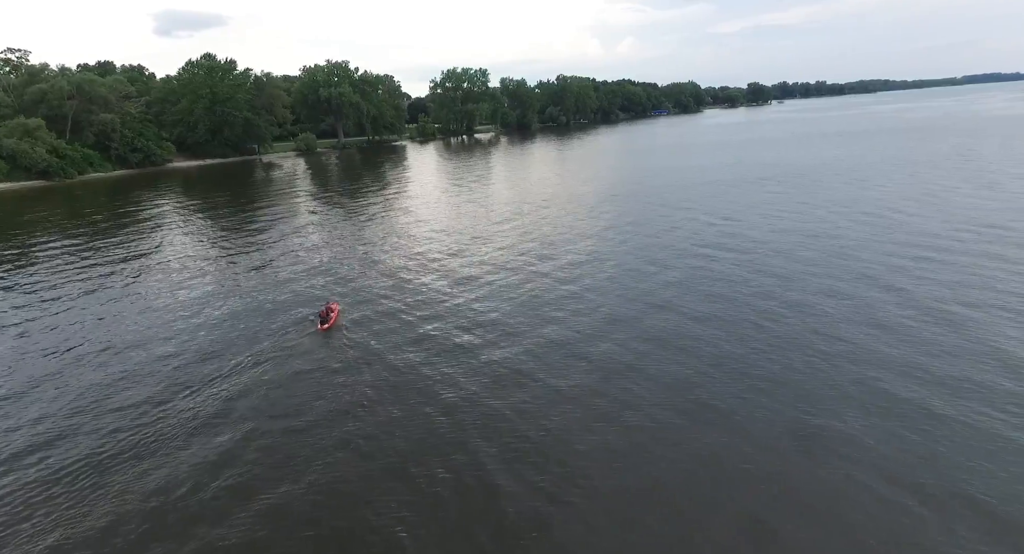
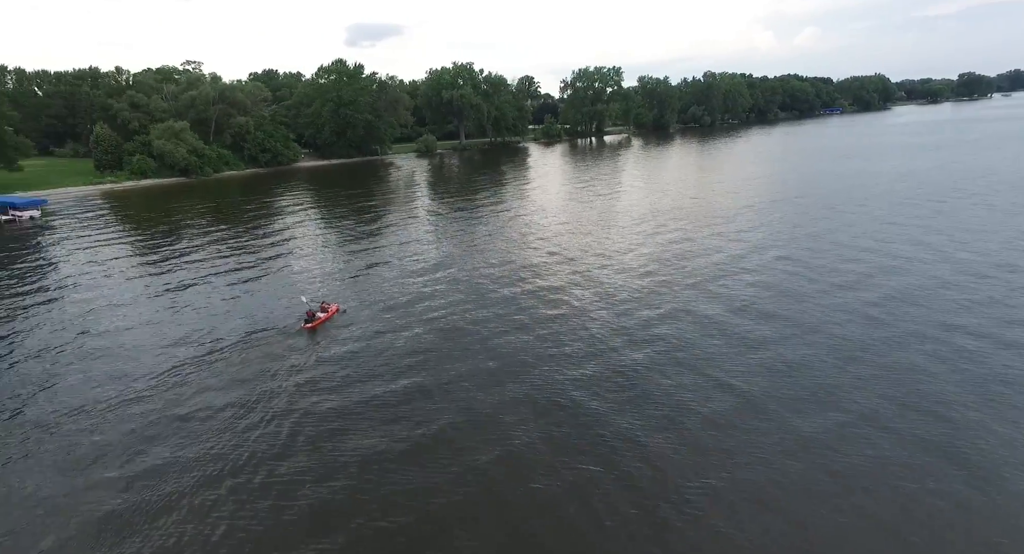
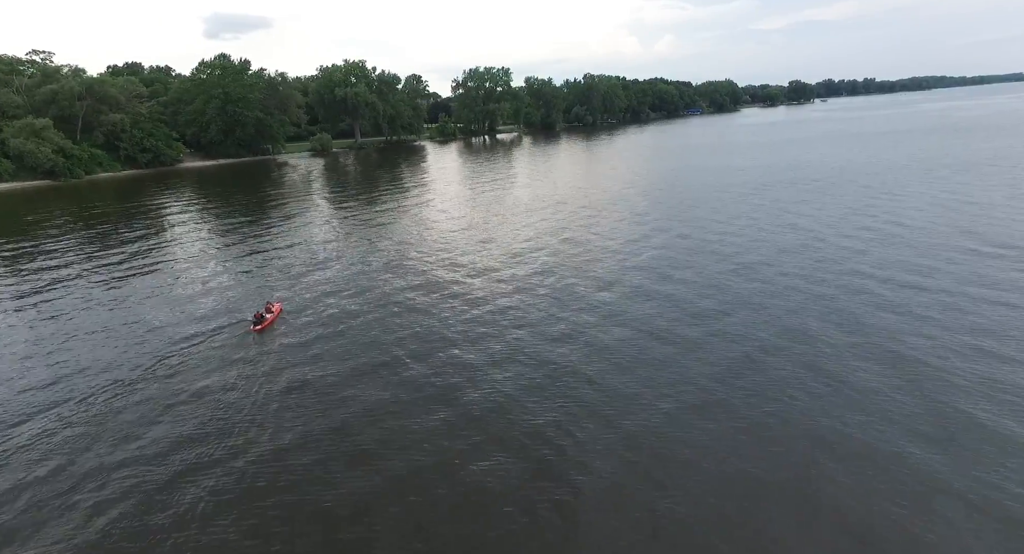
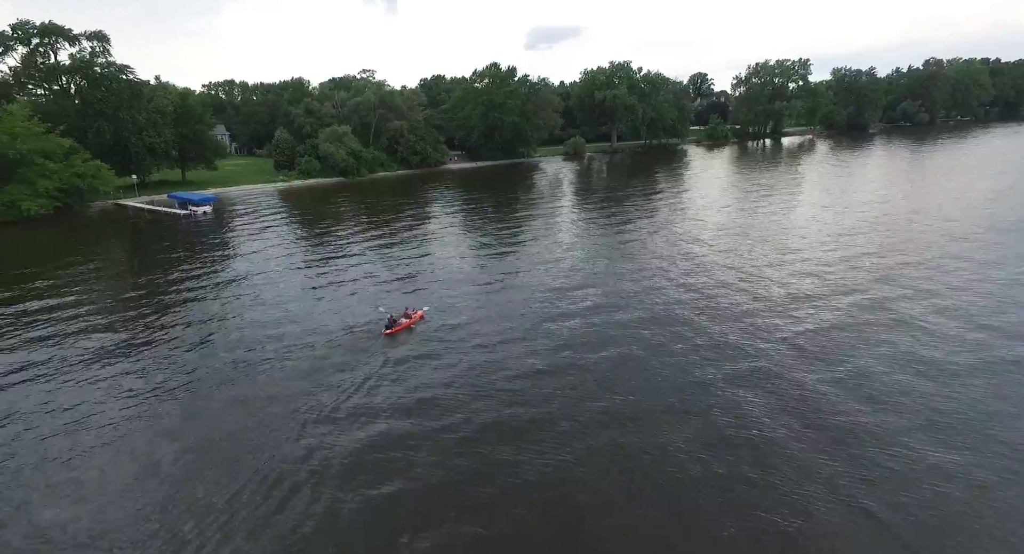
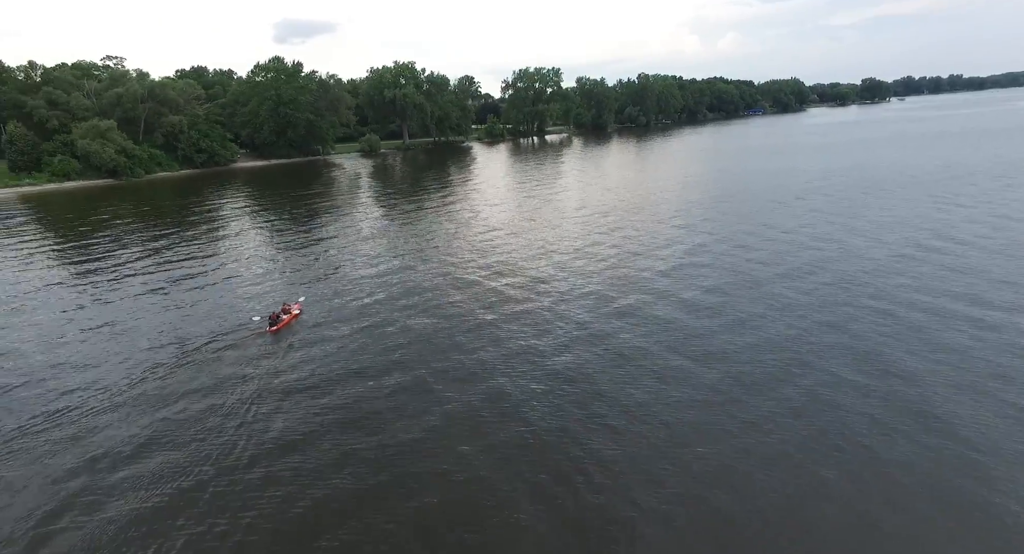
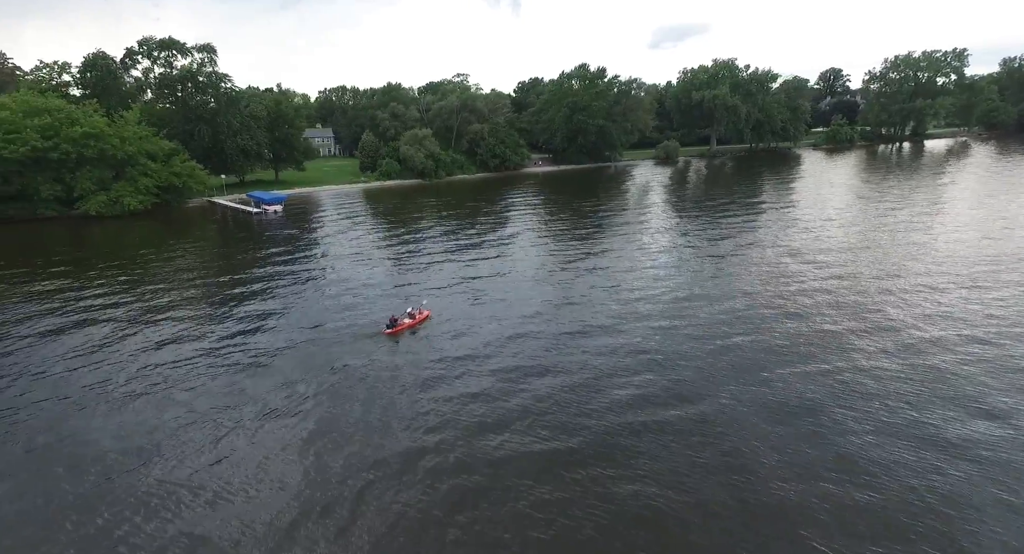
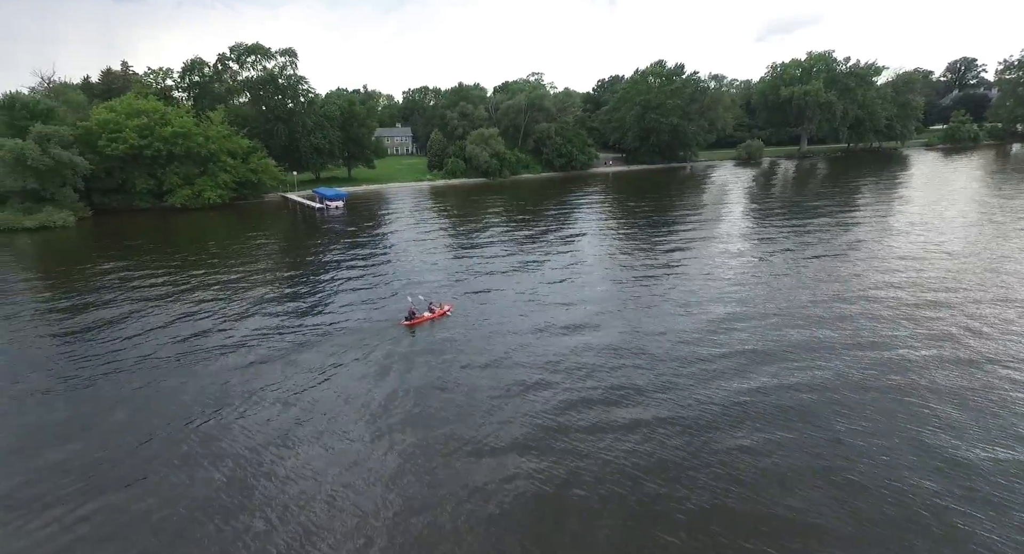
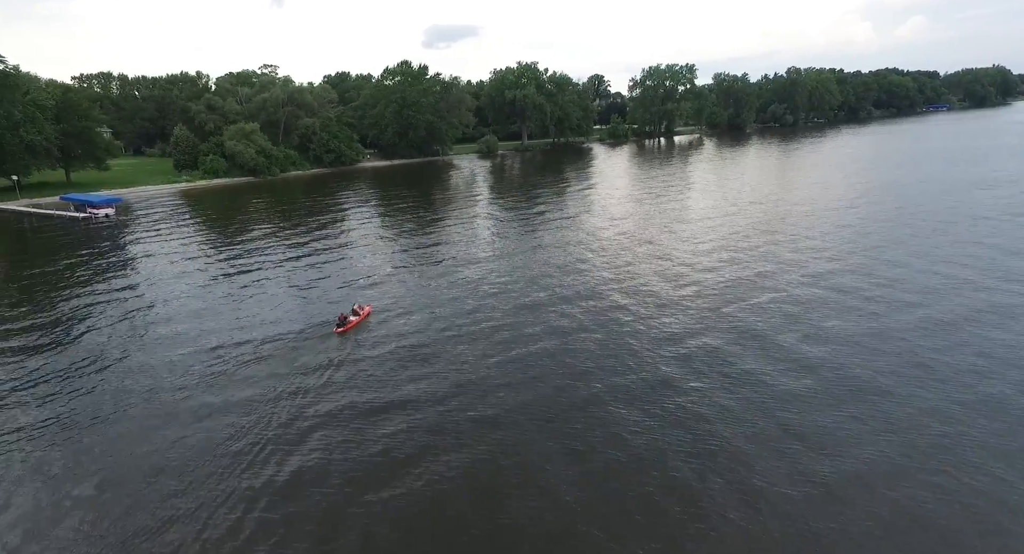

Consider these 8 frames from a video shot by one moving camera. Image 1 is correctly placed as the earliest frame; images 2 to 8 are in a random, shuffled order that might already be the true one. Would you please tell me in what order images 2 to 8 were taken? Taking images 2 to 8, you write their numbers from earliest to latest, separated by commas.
3, 5, 2, 8, 4, 6, 7
